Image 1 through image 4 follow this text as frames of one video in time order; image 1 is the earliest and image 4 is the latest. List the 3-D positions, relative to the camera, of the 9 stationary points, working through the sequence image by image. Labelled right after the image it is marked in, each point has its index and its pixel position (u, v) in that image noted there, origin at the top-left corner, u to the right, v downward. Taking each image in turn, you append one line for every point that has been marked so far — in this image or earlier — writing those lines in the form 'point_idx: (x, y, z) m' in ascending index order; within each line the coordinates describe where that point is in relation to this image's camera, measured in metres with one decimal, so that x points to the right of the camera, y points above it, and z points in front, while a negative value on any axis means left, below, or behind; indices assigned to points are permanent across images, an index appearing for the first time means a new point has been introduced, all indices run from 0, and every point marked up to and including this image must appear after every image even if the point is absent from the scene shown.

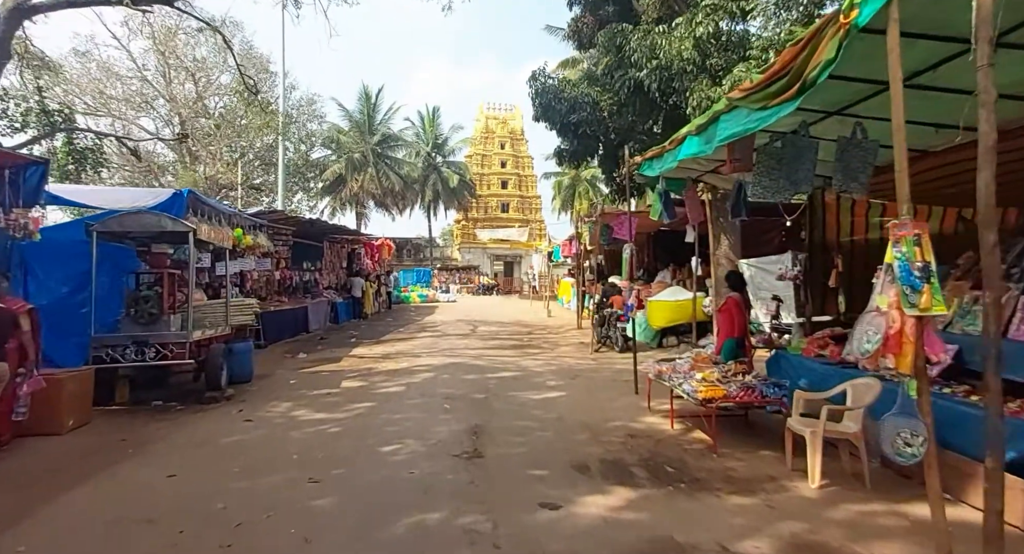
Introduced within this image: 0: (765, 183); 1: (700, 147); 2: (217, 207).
0: (+2.0, +0.8, +4.7) m
1: (+1.6, +1.1, +5.0) m
2: (-4.8, +1.2, +9.6) m
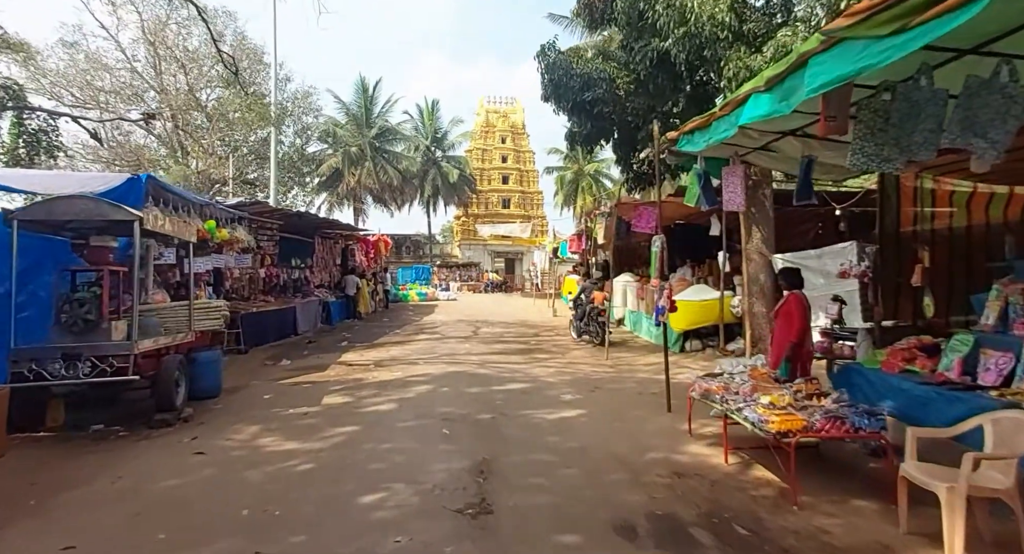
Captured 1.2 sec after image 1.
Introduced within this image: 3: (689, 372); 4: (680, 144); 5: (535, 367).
0: (+2.1, +0.8, +3.5) m
1: (+1.7, +1.1, +3.8) m
2: (-4.7, +1.2, +8.5) m
3: (+2.6, -1.4, +8.8) m
4: (+1.7, +1.3, +5.9) m
5: (+0.4, -1.5, +9.7) m
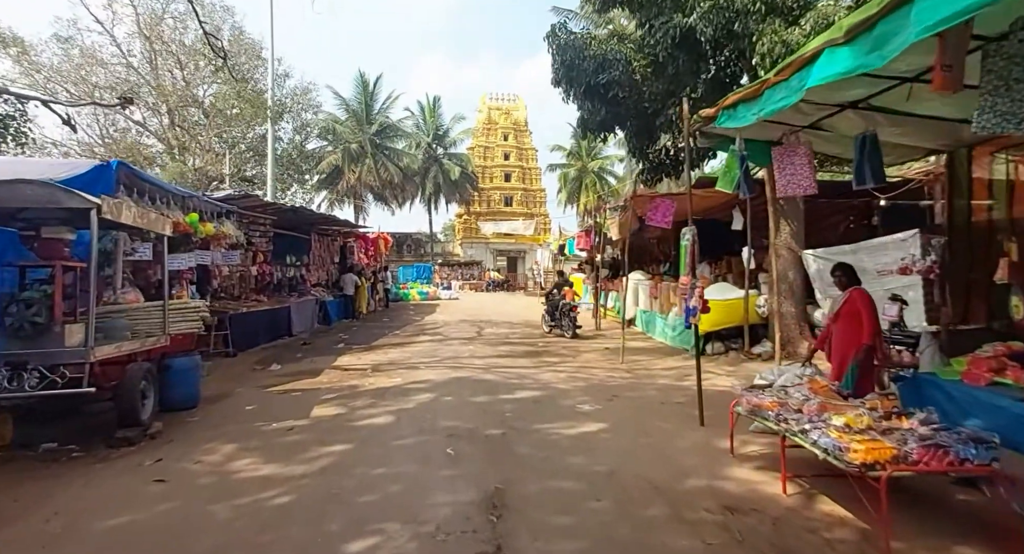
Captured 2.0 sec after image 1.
0: (+2.3, +0.8, +2.7) m
1: (+1.9, +1.1, +3.1) m
2: (-4.6, +1.2, +7.7) m
3: (+2.8, -1.4, +8.0) m
4: (+1.8, +1.4, +5.1) m
5: (+0.5, -1.5, +8.9) m
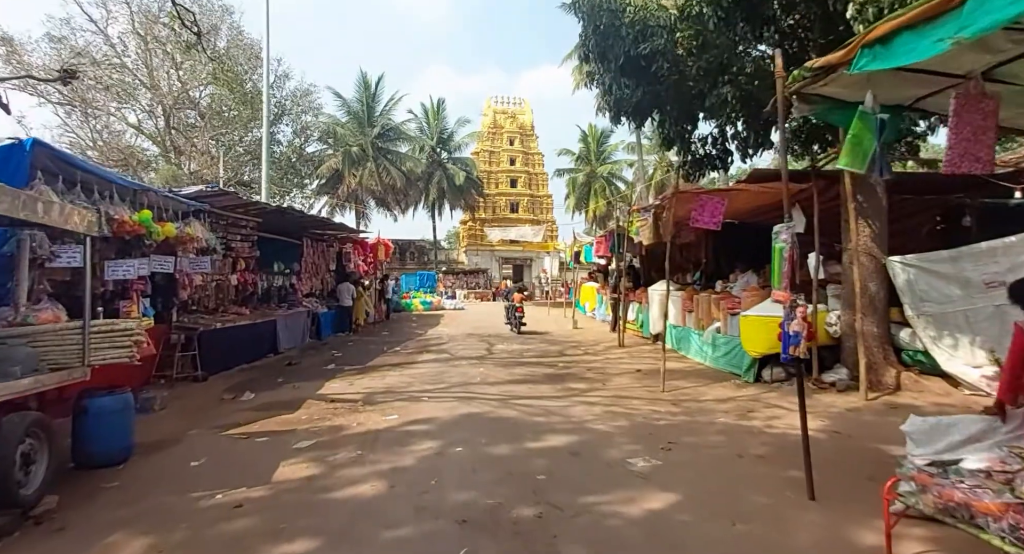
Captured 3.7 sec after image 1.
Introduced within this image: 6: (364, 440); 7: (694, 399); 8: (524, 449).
0: (+2.5, +0.7, +1.2) m
1: (+2.1, +1.1, +1.5) m
2: (-4.3, +1.1, +6.2) m
3: (+3.0, -1.5, +6.4) m
4: (+2.1, +1.3, +3.5) m
5: (+0.8, -1.6, +7.3) m
6: (-1.4, -1.6, +5.7) m
7: (+2.4, -1.6, +7.7) m
8: (+0.1, -1.6, +5.3) m
